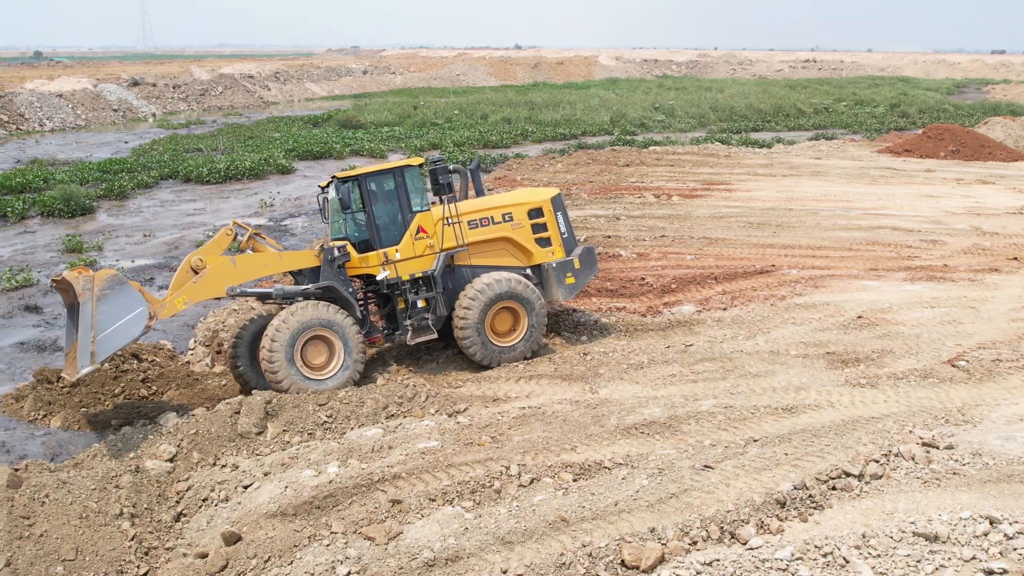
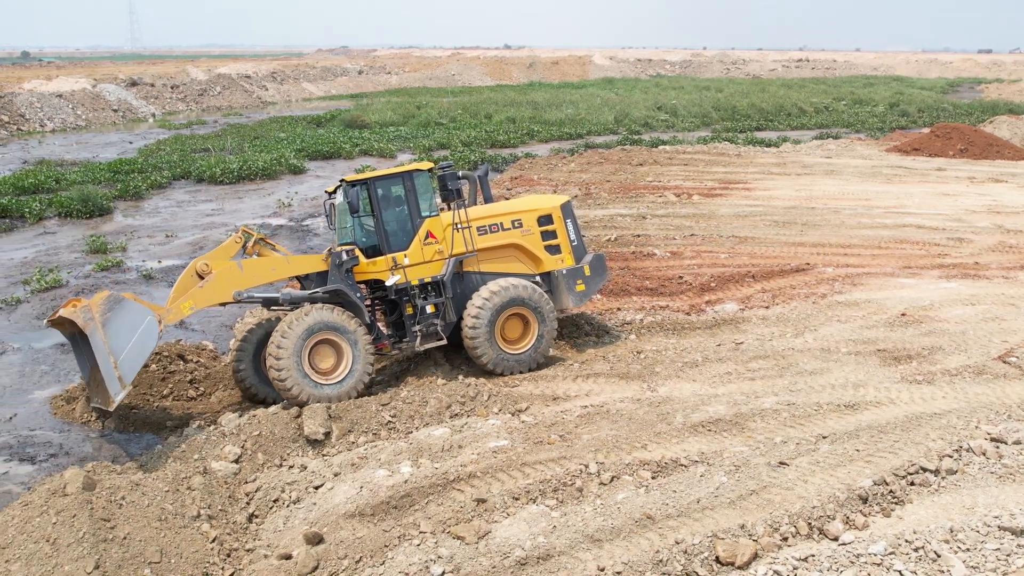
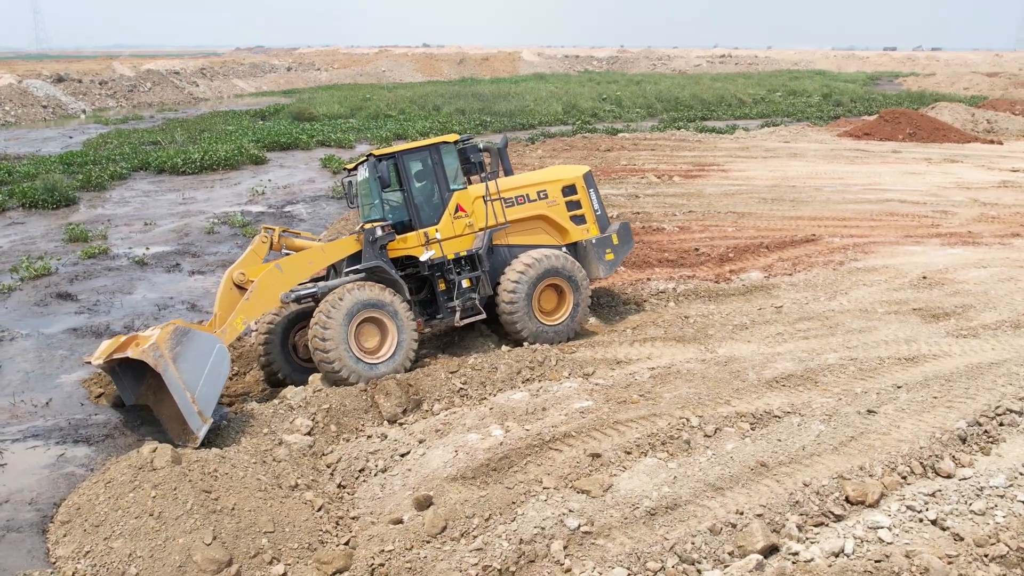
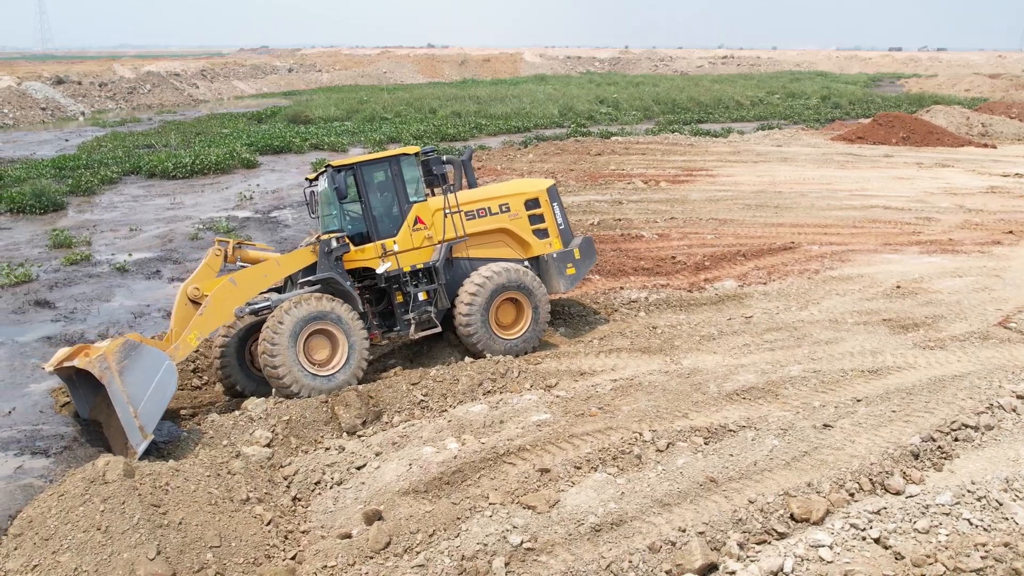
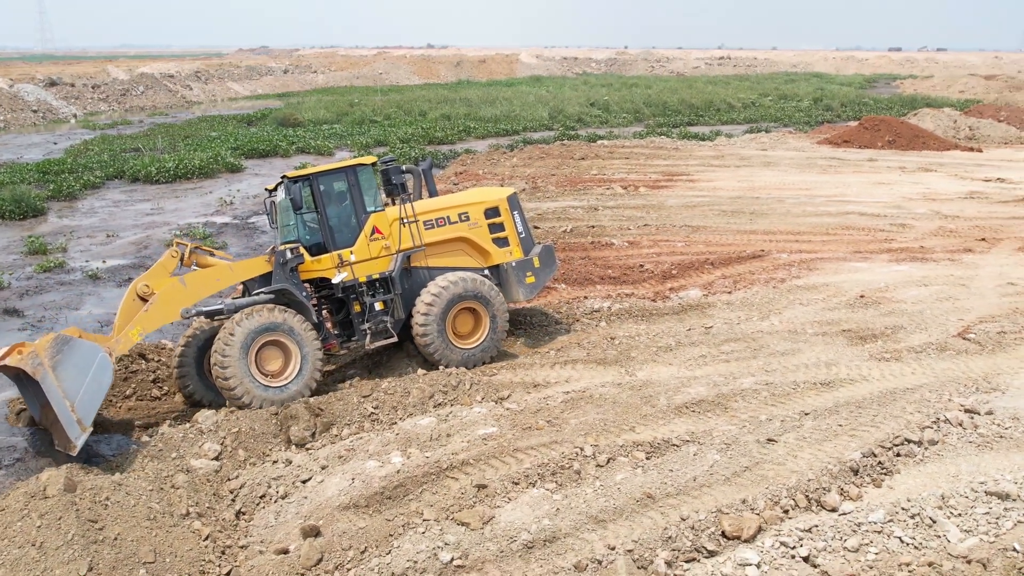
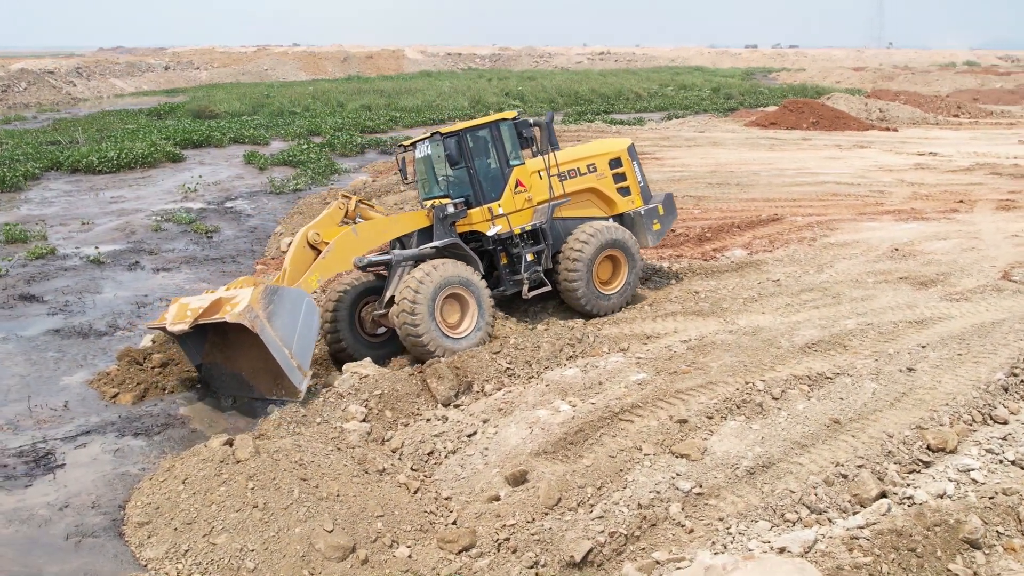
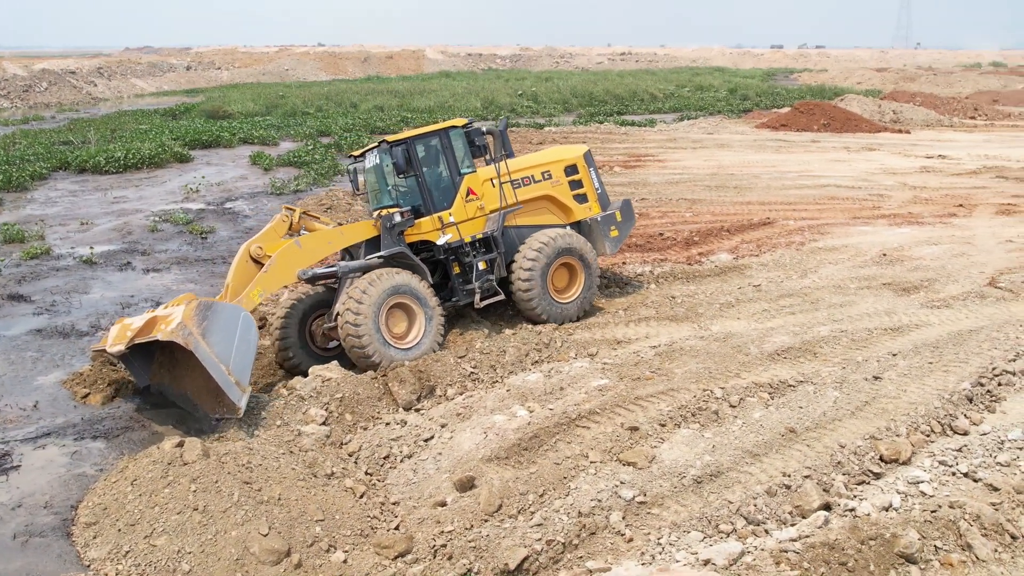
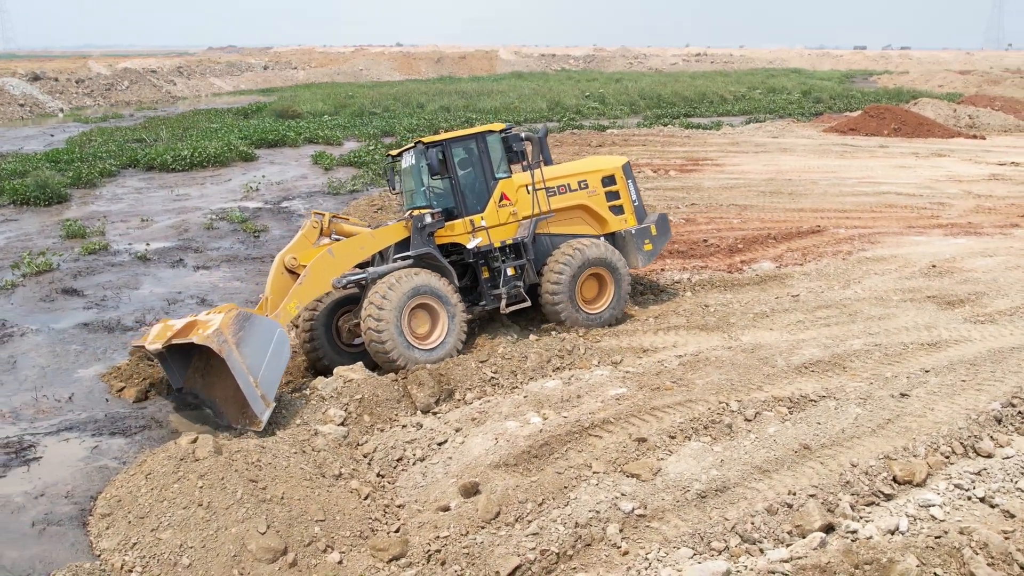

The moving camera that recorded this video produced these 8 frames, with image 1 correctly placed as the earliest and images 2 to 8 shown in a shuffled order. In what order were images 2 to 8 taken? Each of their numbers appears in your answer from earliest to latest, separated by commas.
2, 5, 4, 3, 8, 7, 6
